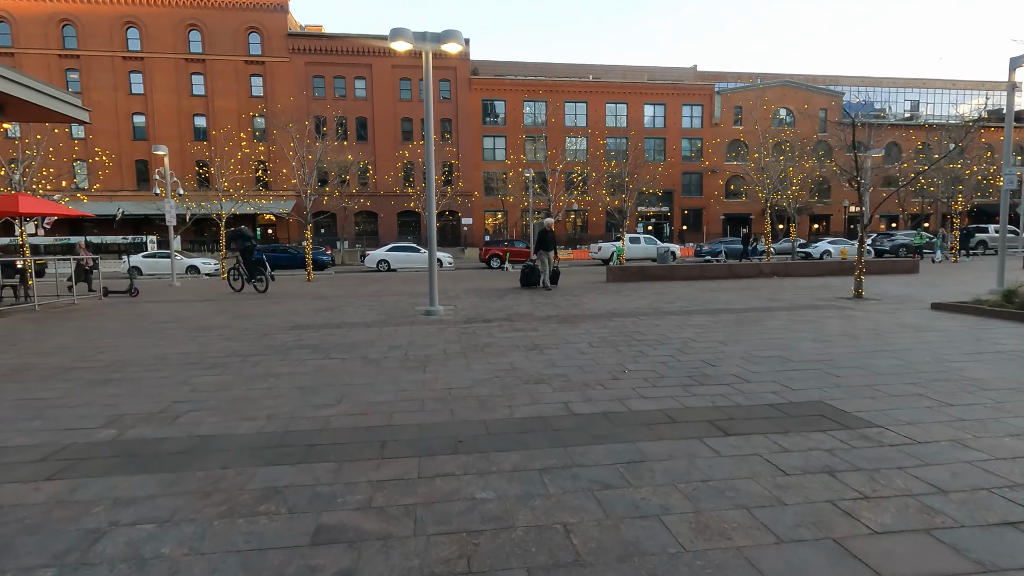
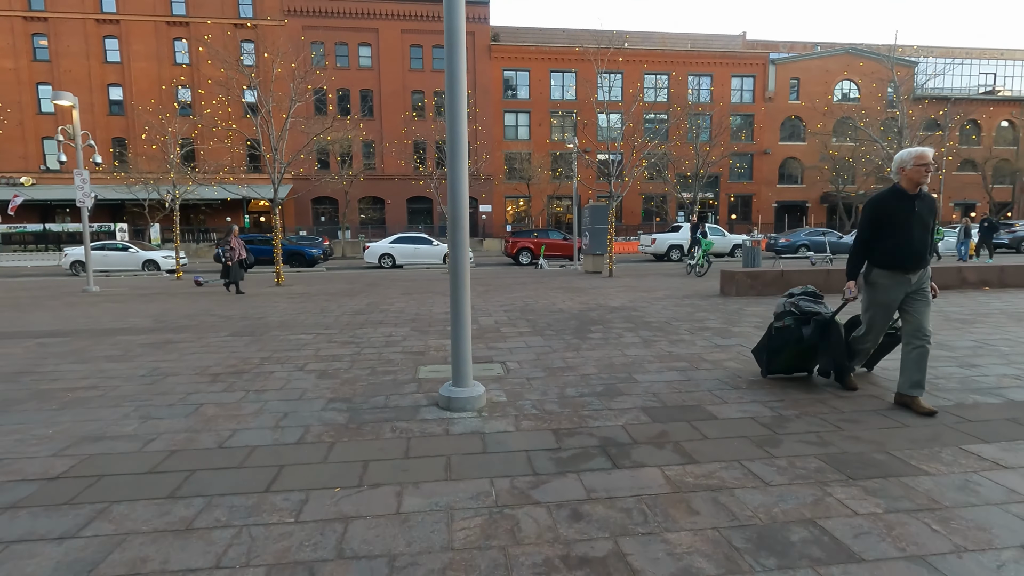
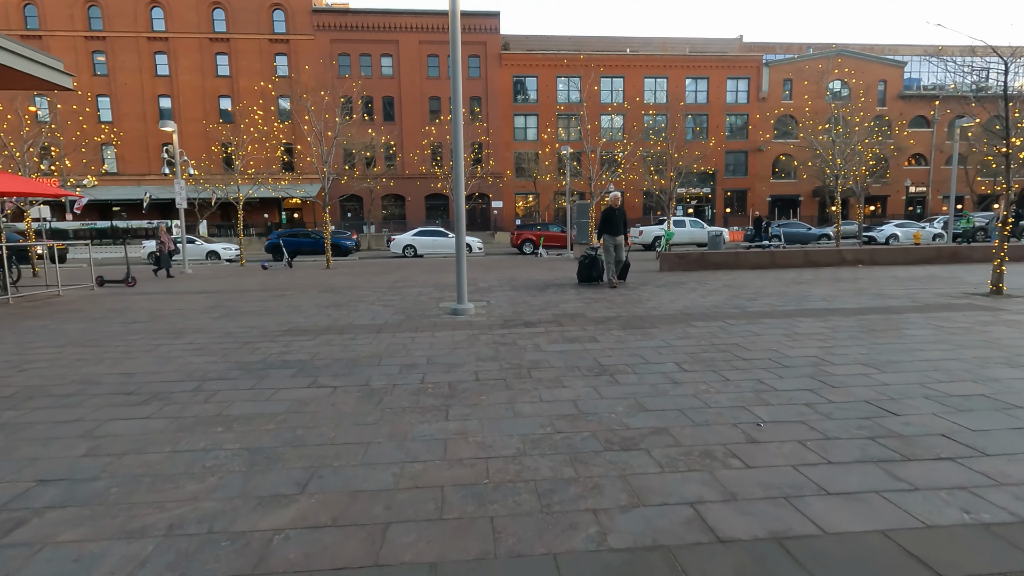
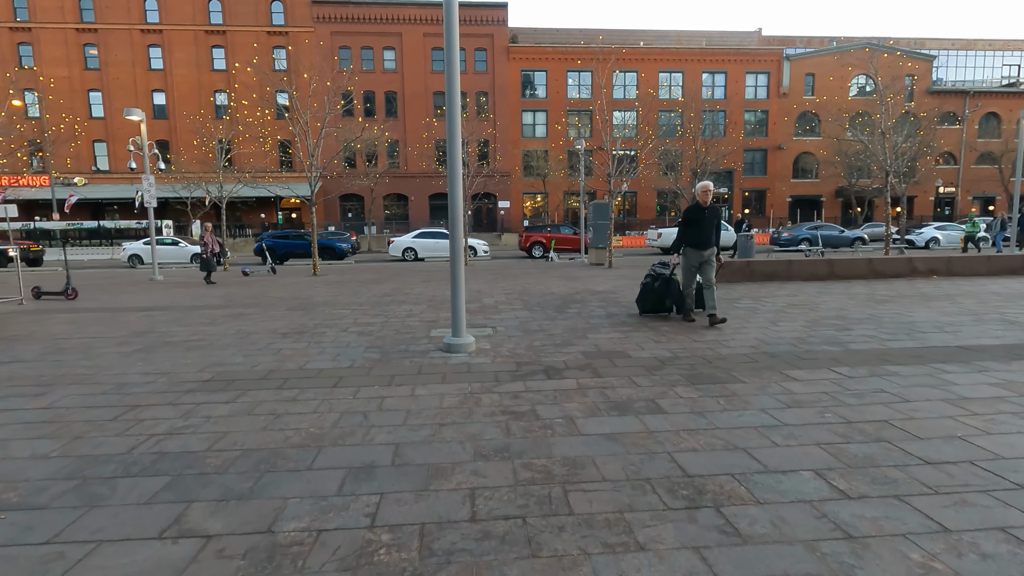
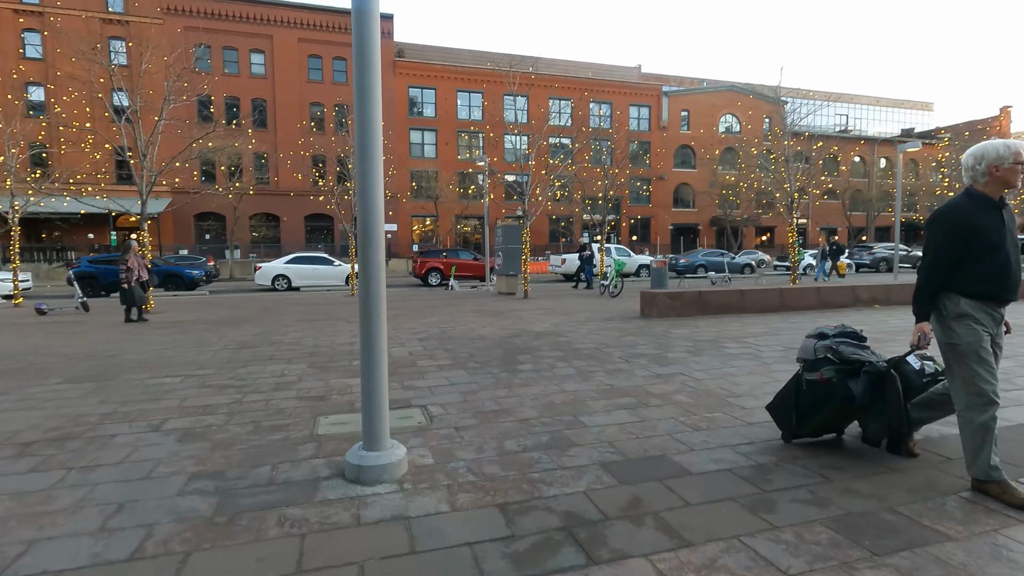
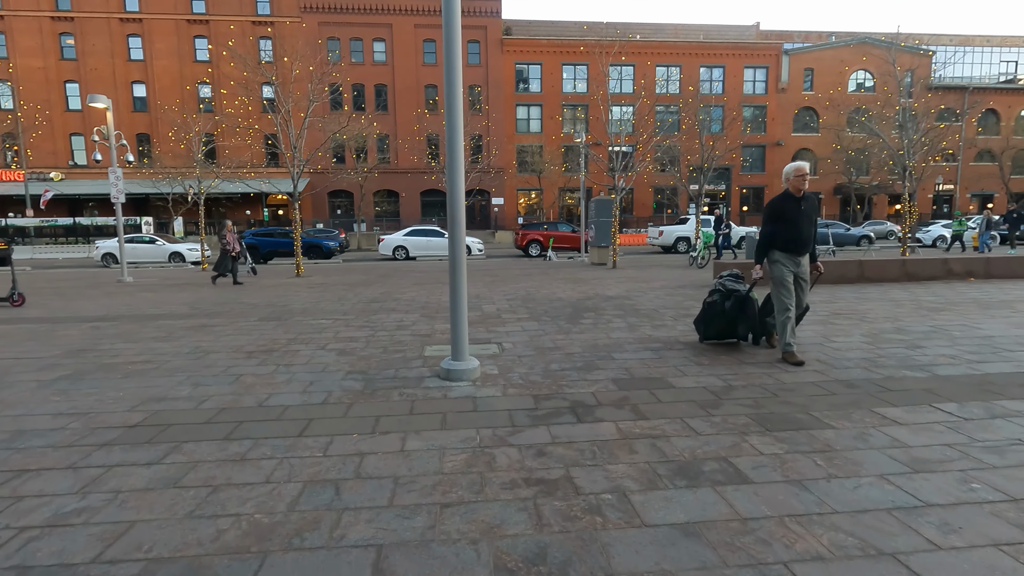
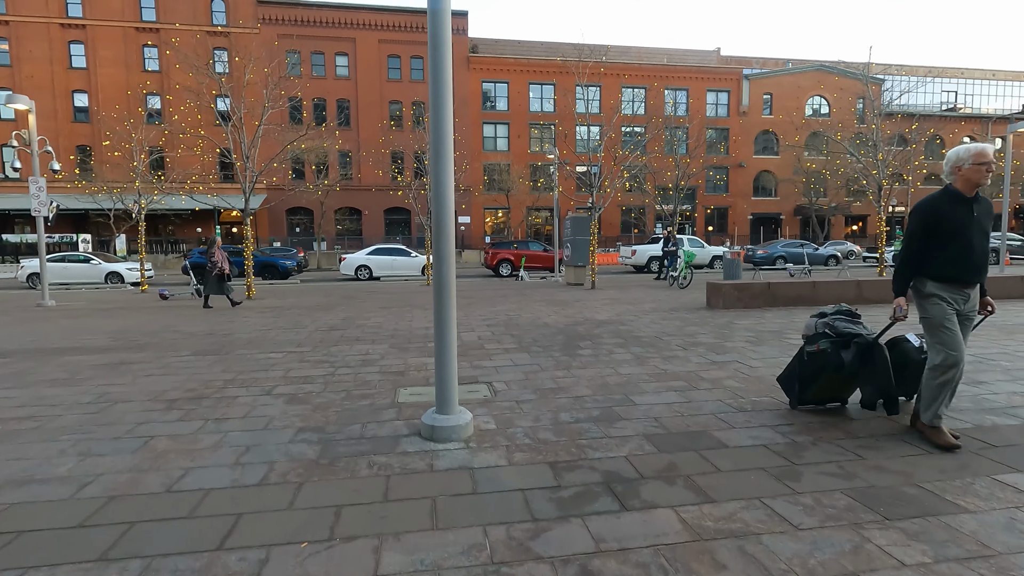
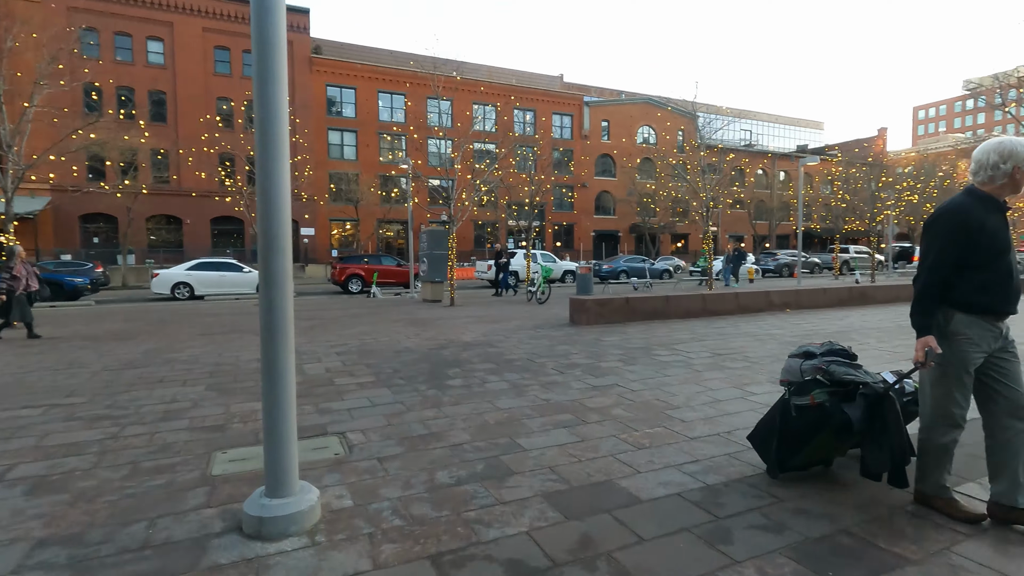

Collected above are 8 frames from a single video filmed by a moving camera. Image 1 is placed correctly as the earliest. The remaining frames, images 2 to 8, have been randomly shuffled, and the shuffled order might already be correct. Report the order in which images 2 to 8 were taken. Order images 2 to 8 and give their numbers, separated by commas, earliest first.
3, 4, 6, 2, 7, 5, 8
